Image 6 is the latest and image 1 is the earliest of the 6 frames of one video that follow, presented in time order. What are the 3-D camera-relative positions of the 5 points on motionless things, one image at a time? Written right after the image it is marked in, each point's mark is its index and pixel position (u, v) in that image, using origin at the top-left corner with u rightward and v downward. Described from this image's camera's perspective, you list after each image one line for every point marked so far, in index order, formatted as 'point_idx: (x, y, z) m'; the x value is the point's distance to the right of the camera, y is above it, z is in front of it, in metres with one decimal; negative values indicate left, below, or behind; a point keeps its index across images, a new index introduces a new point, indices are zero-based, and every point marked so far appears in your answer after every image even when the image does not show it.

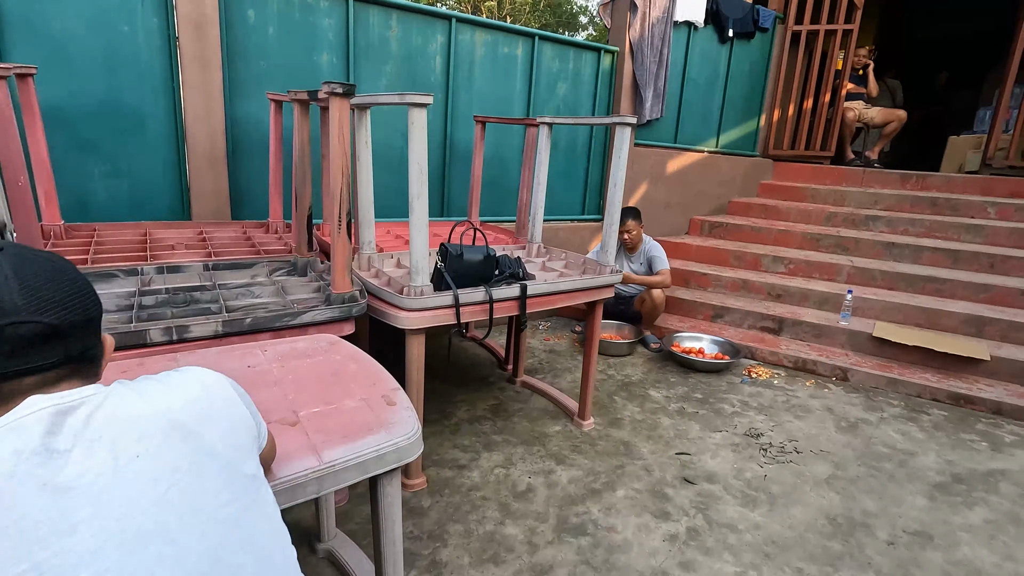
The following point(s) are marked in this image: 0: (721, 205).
0: (+2.8, +1.1, +7.2) m
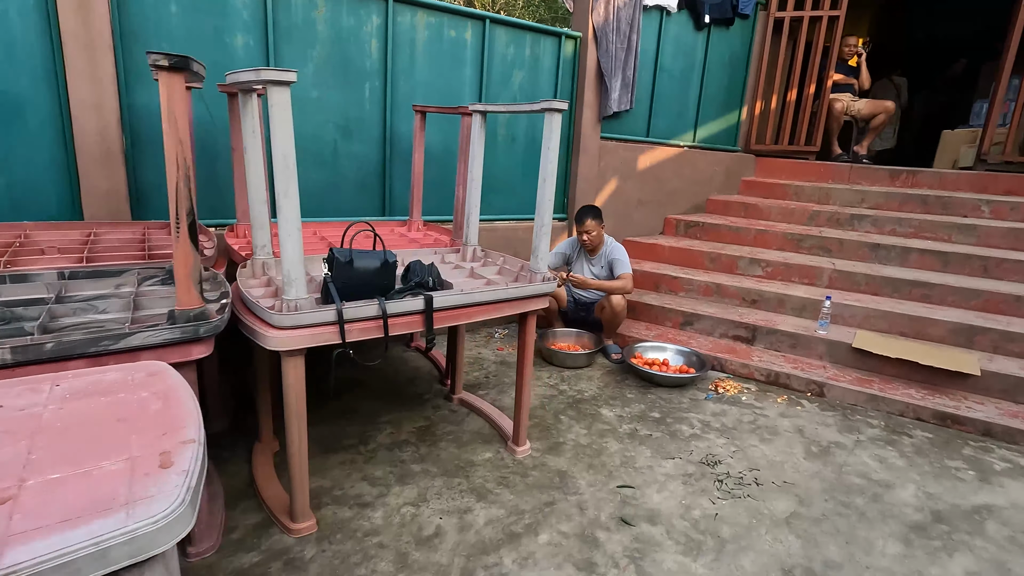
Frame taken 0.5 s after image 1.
0: (+2.4, +1.1, +6.7) m
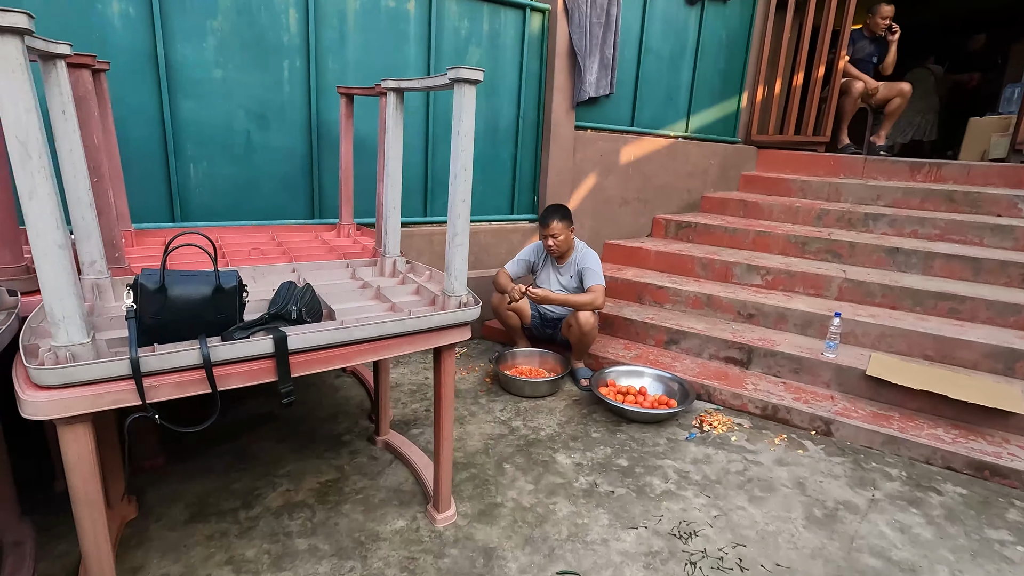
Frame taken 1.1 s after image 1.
0: (+2.0, +1.0, +6.0) m
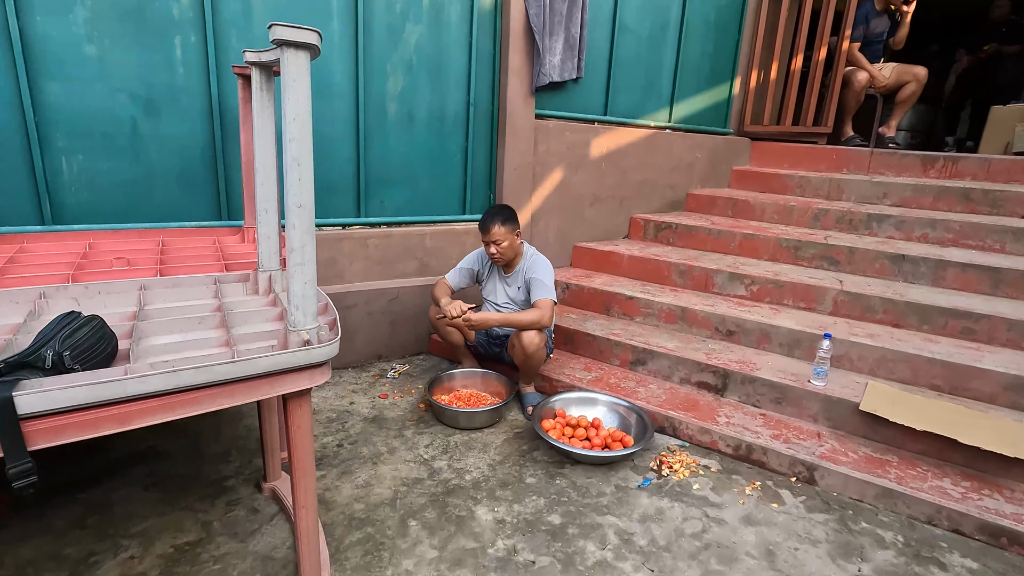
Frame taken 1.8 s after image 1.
0: (+1.7, +0.9, +5.4) m
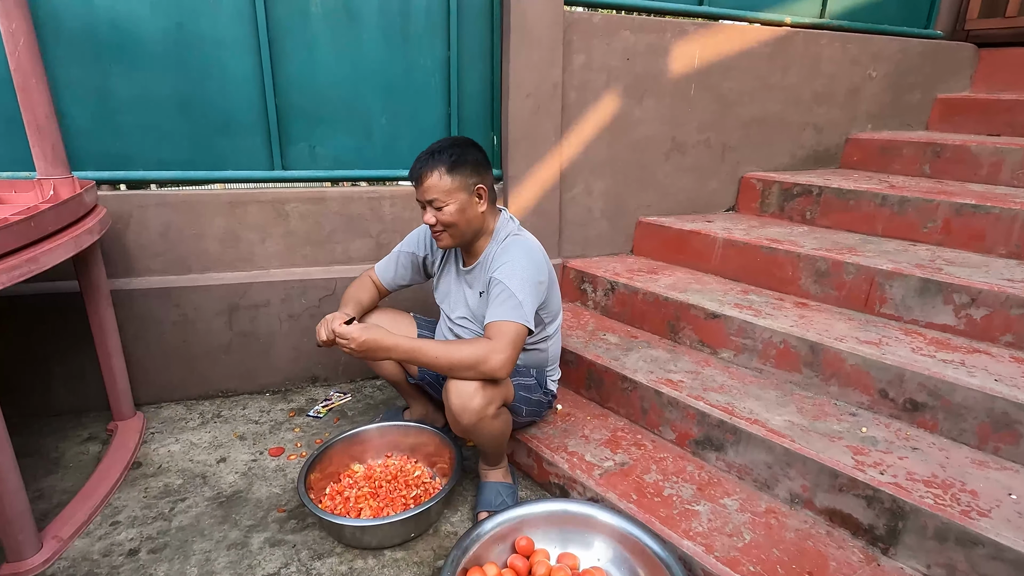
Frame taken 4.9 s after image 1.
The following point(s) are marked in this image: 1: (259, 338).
0: (+2.0, +0.9, +3.3) m
1: (-1.2, -0.2, +2.6) m
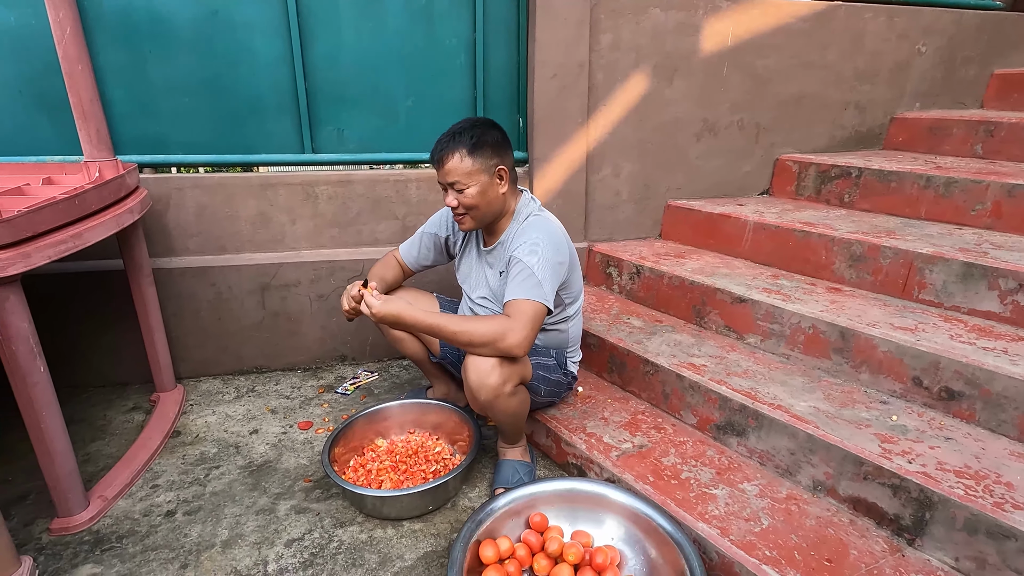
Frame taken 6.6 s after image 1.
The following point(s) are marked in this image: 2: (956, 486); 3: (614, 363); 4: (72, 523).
0: (+2.1, +0.9, +3.2) m
1: (-1.1, -0.1, +2.7) m
2: (+1.2, -0.6, +1.5) m
3: (+0.5, -0.3, +2.4) m
4: (-1.5, -0.8, +1.8) m
